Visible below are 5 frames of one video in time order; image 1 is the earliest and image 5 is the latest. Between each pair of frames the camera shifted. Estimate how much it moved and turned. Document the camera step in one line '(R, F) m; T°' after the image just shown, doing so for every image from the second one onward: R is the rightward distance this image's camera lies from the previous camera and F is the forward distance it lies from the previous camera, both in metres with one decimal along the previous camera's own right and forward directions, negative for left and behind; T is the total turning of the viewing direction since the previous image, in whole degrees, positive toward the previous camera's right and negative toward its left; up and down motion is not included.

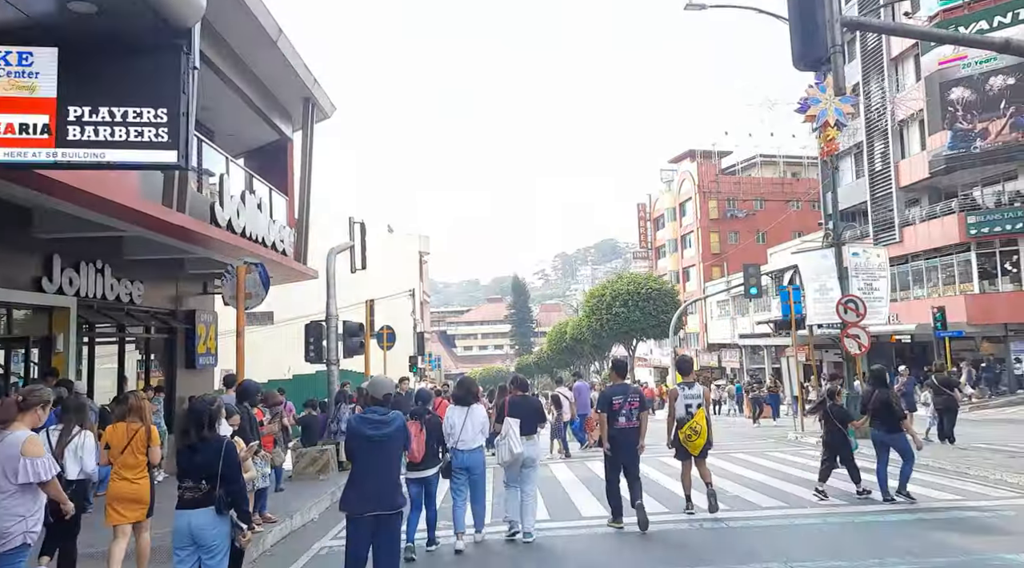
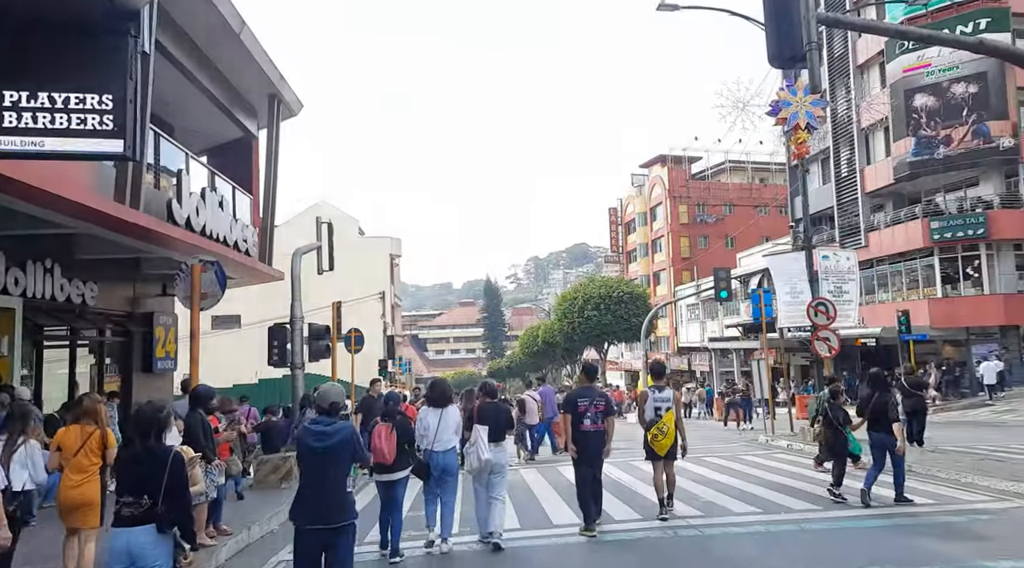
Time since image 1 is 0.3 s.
(0.0, +0.3) m; +2°
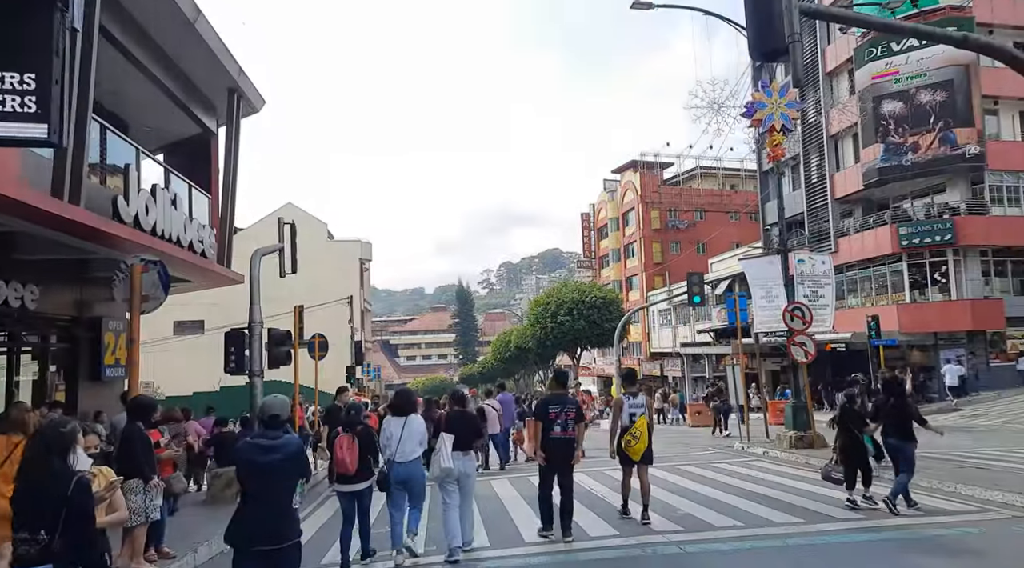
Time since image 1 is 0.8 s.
(+0.1, +0.5) m; +2°
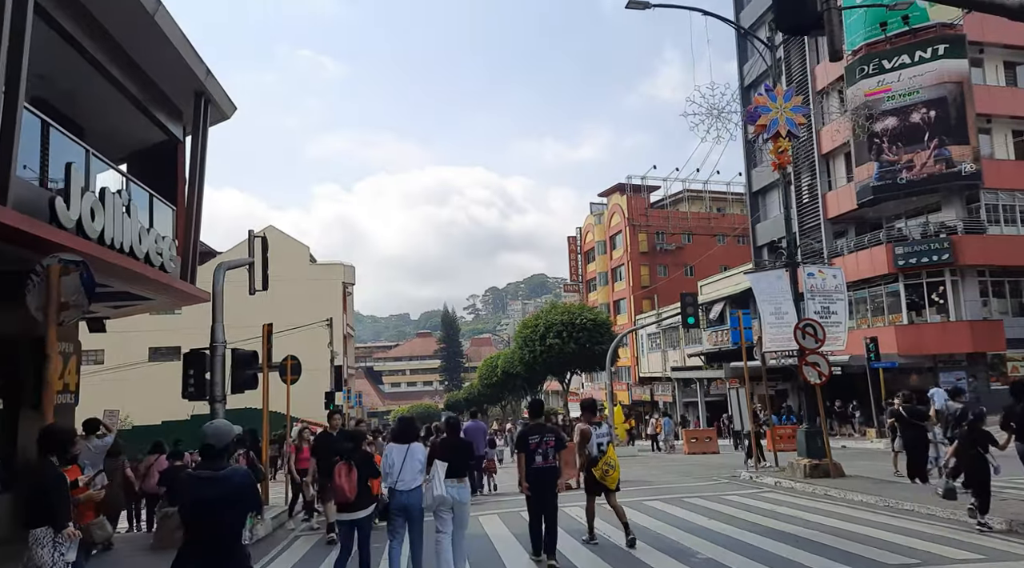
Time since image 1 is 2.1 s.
(-0.1, +1.2) m; +1°
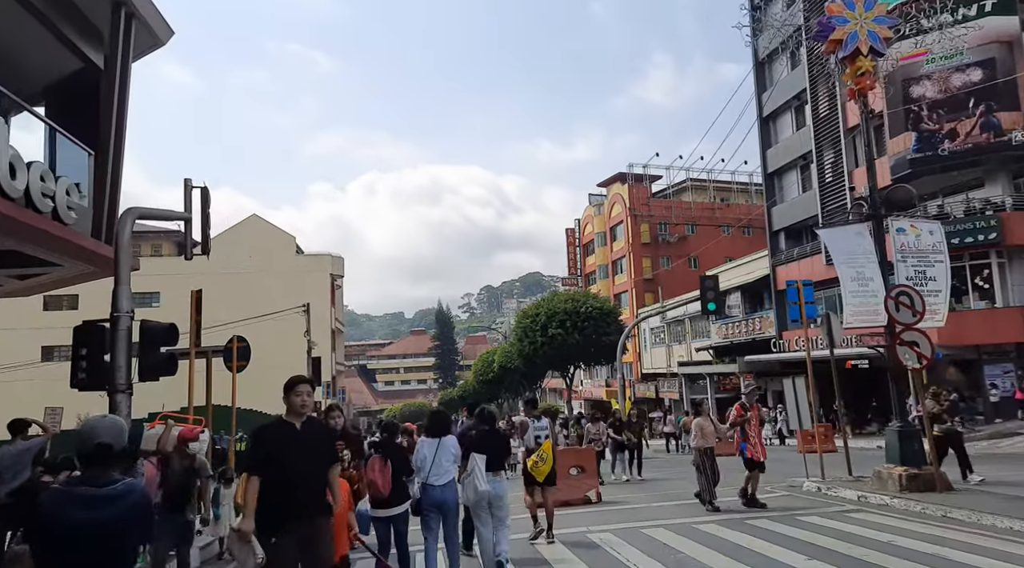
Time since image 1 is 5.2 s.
(-0.2, +3.2) m; 0°
